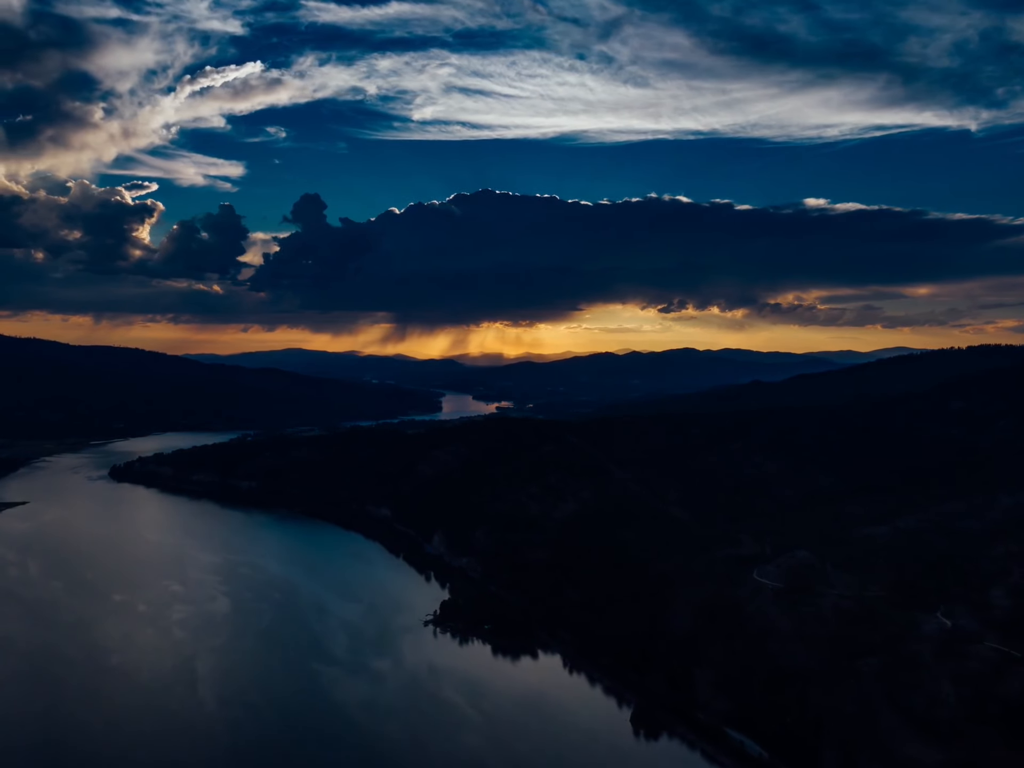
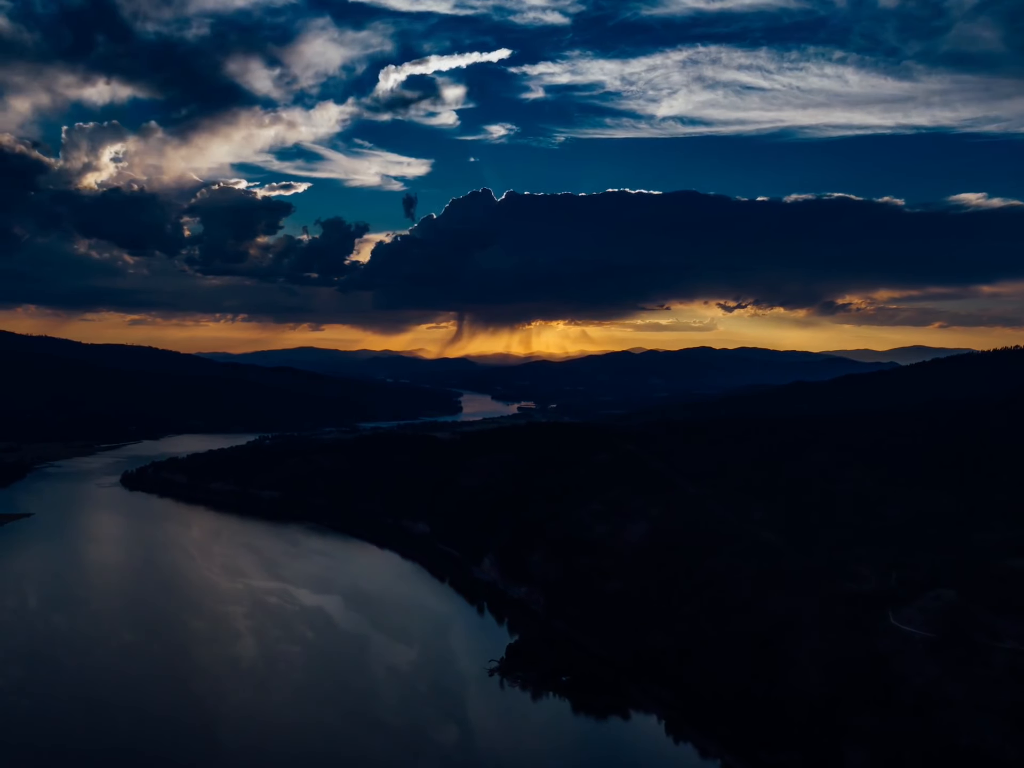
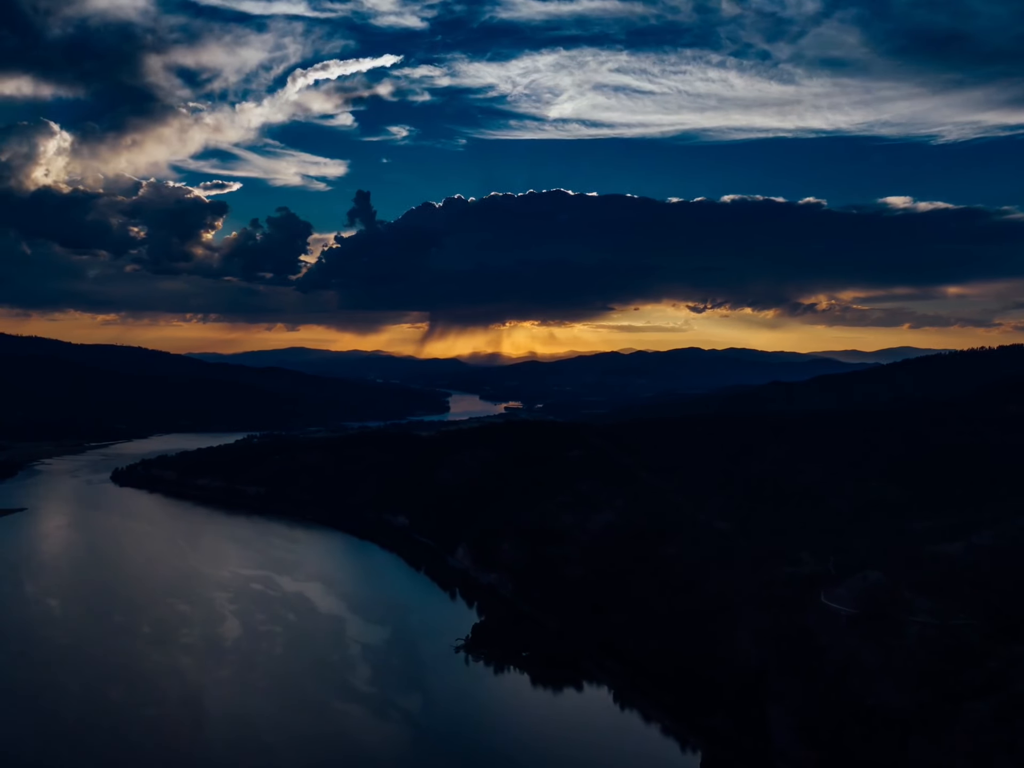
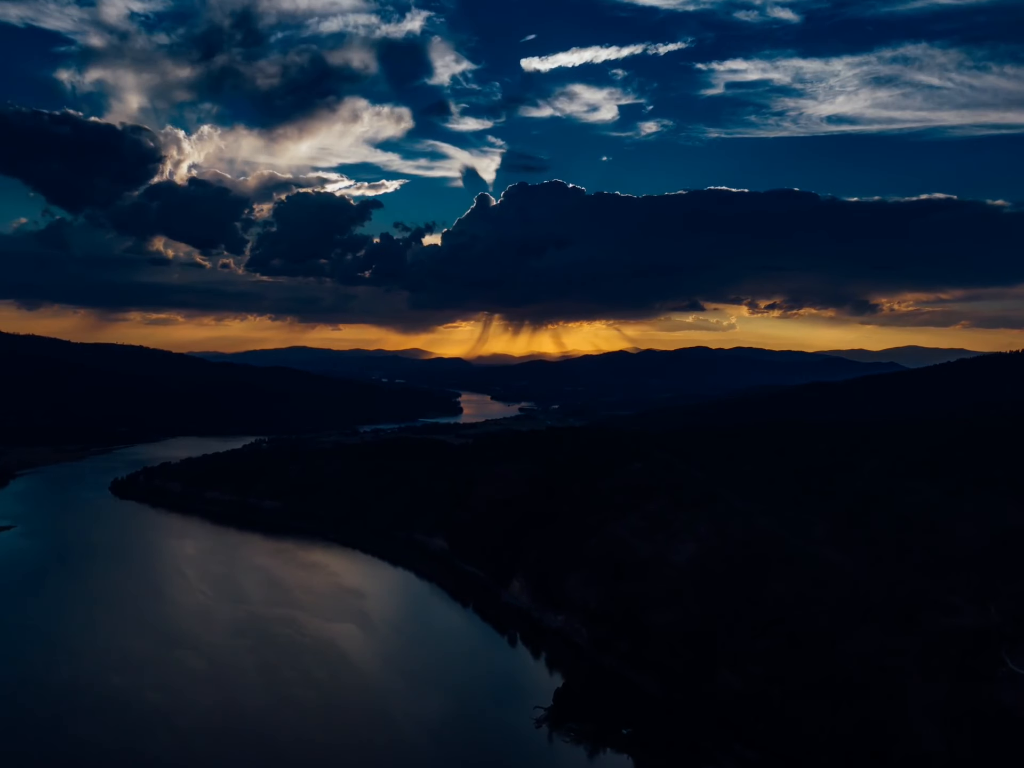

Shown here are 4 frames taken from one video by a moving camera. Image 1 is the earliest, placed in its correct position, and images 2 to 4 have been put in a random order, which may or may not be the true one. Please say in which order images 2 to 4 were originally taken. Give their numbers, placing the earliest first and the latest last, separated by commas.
3, 2, 4
